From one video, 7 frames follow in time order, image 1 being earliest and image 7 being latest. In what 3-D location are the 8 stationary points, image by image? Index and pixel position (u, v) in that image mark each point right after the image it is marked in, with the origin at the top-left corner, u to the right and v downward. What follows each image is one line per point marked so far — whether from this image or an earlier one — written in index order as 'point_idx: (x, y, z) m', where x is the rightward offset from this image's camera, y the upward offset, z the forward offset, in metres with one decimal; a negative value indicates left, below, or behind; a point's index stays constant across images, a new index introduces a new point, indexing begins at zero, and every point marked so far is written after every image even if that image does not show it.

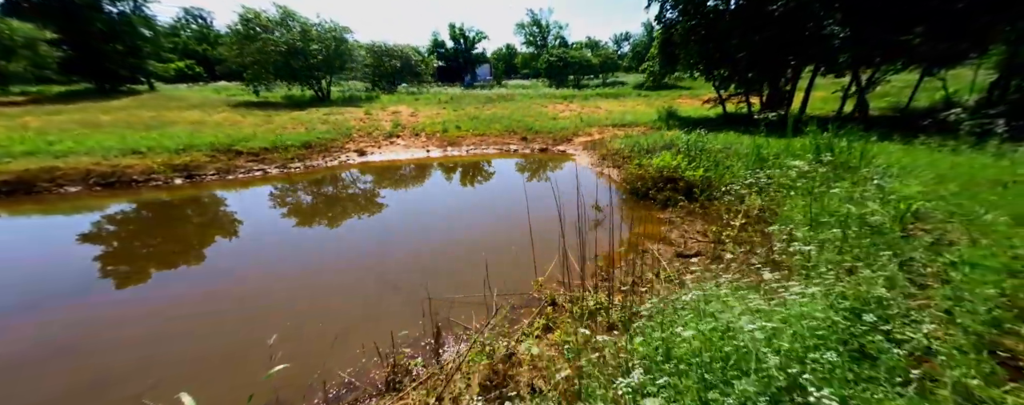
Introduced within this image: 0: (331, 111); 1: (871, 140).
0: (-9.7, +4.9, +17.0) m
1: (+7.6, +1.3, +6.7) m
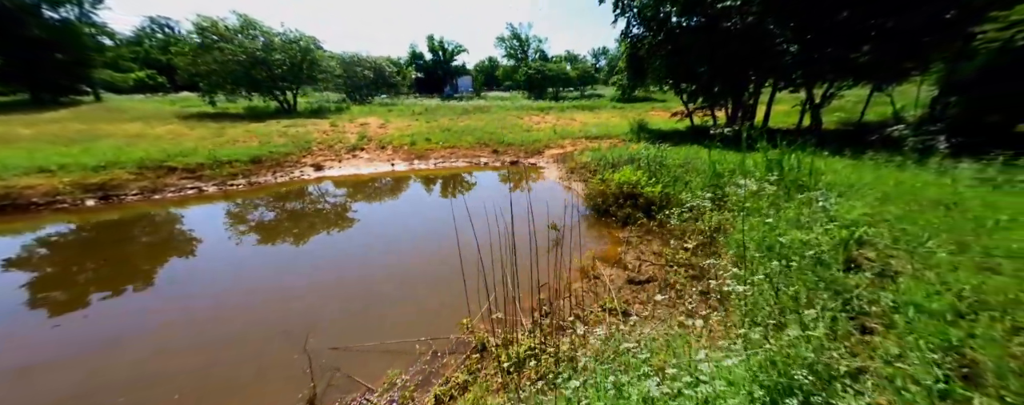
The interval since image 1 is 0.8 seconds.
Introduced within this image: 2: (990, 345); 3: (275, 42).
0: (-11.2, +4.1, +16.2) m
1: (+6.6, +1.0, +6.7) m
2: (+2.6, -0.8, +1.7) m
3: (-14.6, +9.8, +19.6) m
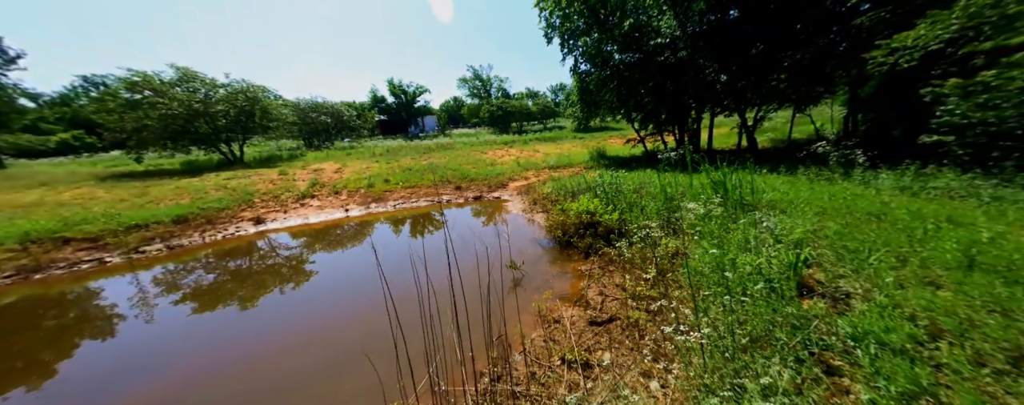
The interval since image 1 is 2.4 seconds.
0: (-13.2, +1.4, +15.1) m
1: (+5.6, +0.6, +7.1) m
2: (+2.2, -0.9, +1.5) m
3: (-17.3, +6.4, +18.7) m
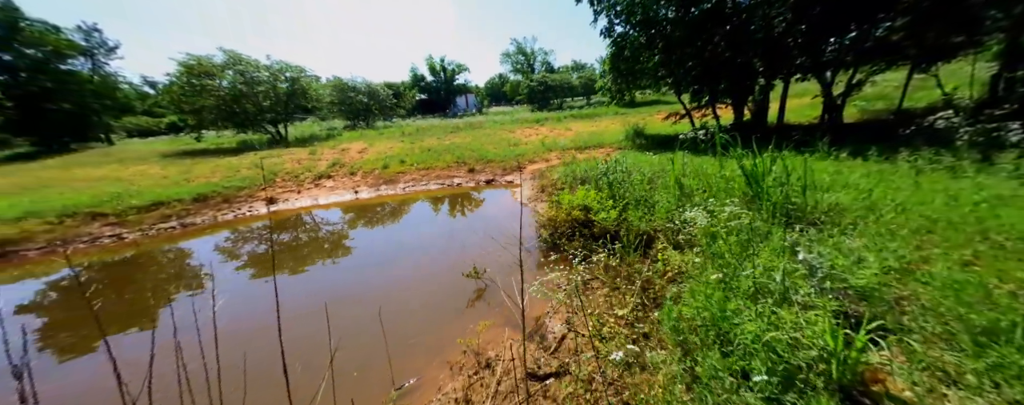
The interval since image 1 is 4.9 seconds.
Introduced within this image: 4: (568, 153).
0: (-12.1, +2.4, +15.8) m
1: (+5.2, +0.7, +5.0) m
2: (+0.9, -1.1, +0.2) m
3: (-15.5, +7.8, +19.6) m
4: (+2.1, +1.9, +12.0) m
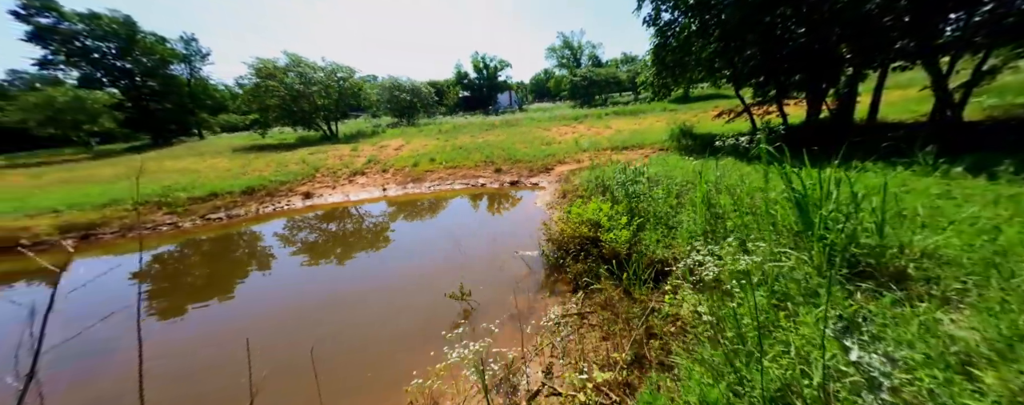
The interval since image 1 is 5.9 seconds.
0: (-10.3, +2.8, +16.9) m
1: (+5.1, +0.3, +3.7) m
2: (+0.1, -1.4, -0.4) m
3: (-12.9, +8.3, +21.0) m
4: (+3.1, +1.7, +11.0) m
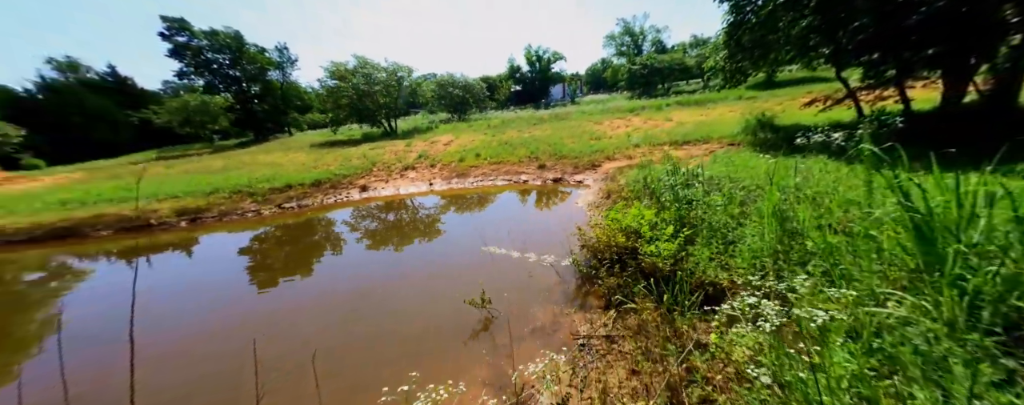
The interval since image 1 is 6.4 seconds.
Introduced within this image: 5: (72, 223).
0: (-7.6, +3.3, +18.0) m
1: (+5.2, +0.1, +2.4) m
2: (-0.5, -1.5, -0.7) m
3: (-9.2, +8.9, +22.5) m
4: (+4.6, +1.6, +9.9) m
5: (-12.4, -0.6, +9.0) m
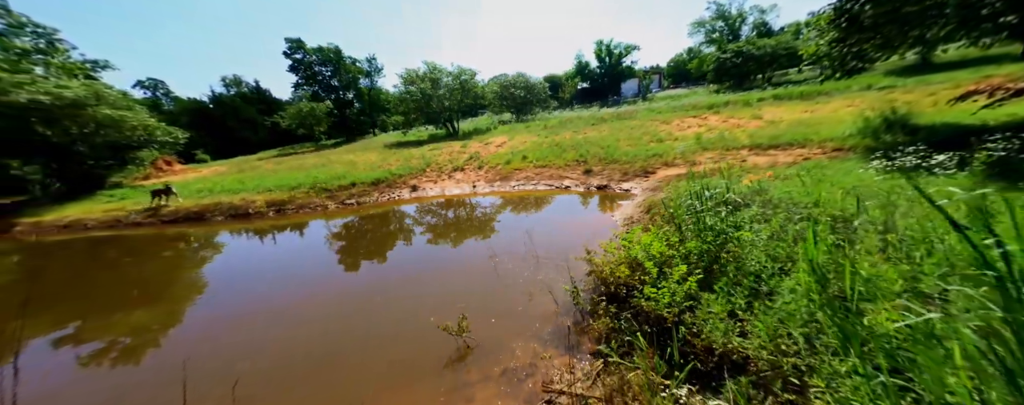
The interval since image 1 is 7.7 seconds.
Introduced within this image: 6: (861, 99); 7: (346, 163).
0: (-4.1, +3.4, +18.9) m
1: (+4.6, -0.3, +0.8) m
2: (-1.8, -1.7, -0.9) m
3: (-4.5, +9.1, +23.6) m
4: (+5.8, +1.2, +8.3) m
5: (-11.1, -0.2, +11.3) m
6: (+12.4, +3.6, +11.1) m
7: (-8.6, +2.1, +17.2) m
